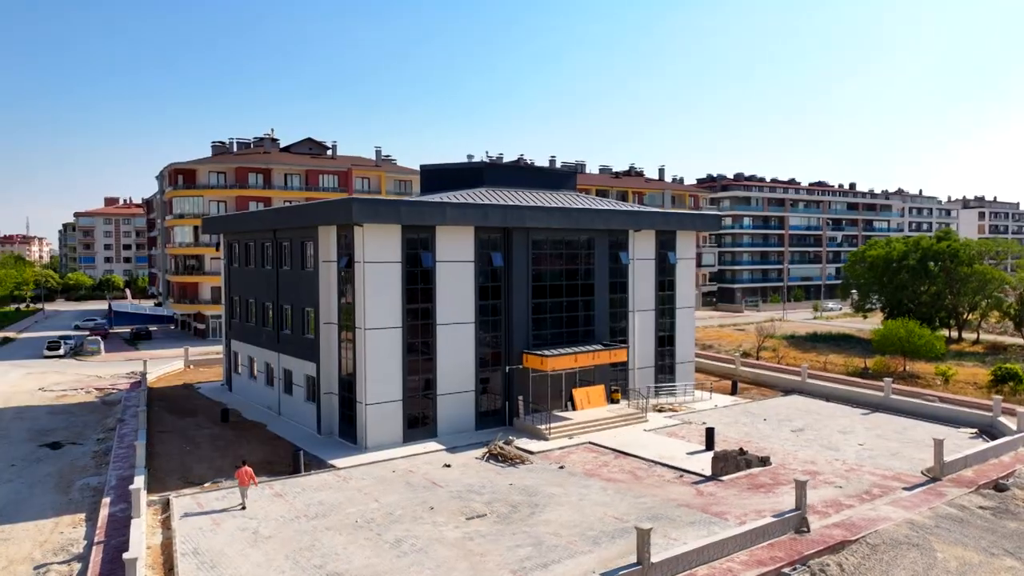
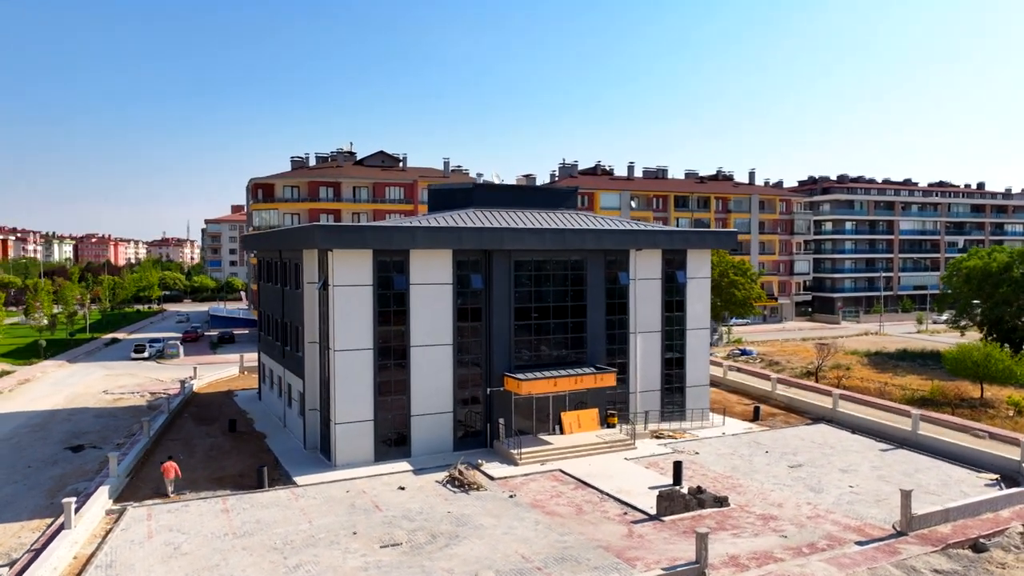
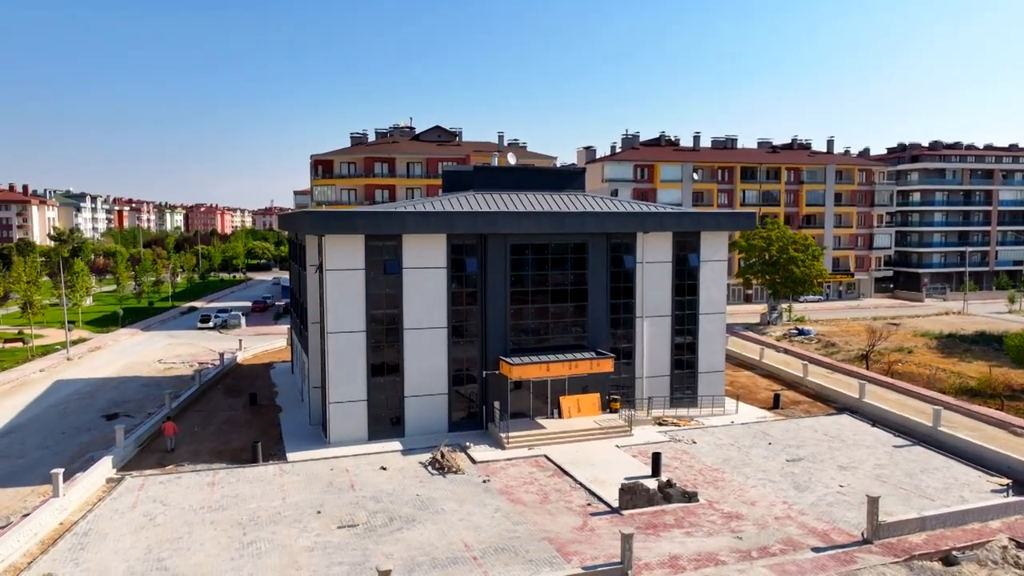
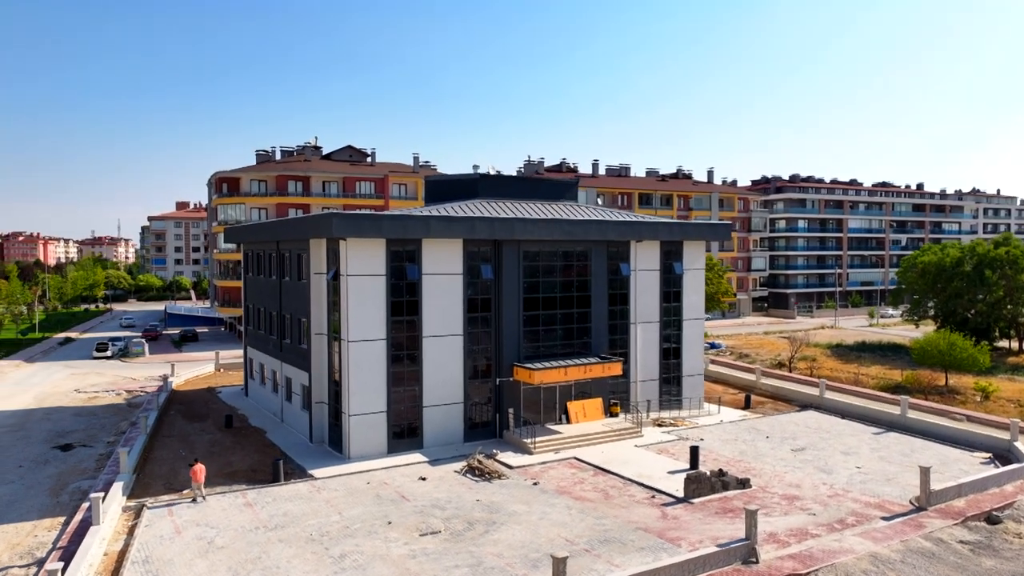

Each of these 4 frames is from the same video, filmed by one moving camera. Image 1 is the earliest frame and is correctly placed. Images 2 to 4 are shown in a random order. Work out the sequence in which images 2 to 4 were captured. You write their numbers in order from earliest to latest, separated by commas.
4, 2, 3
